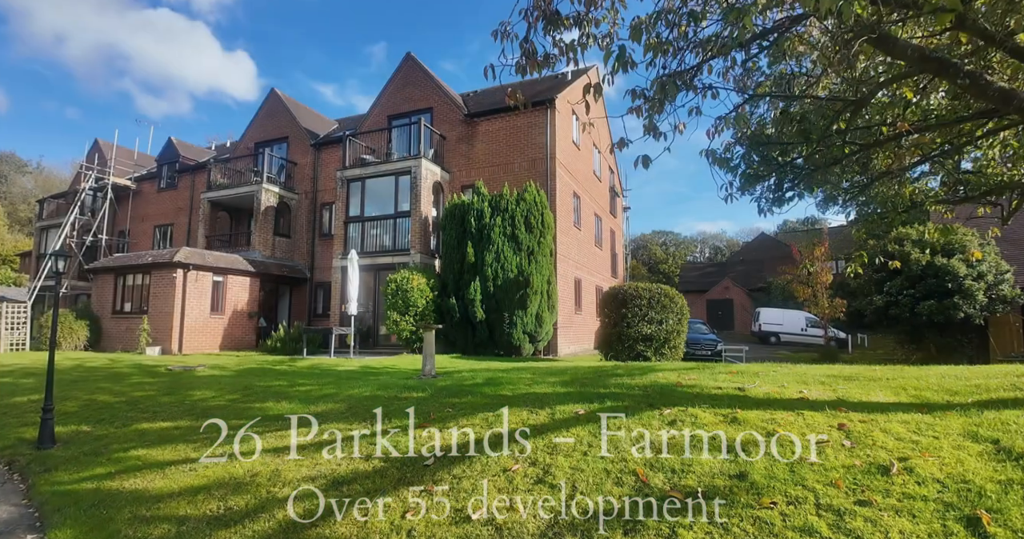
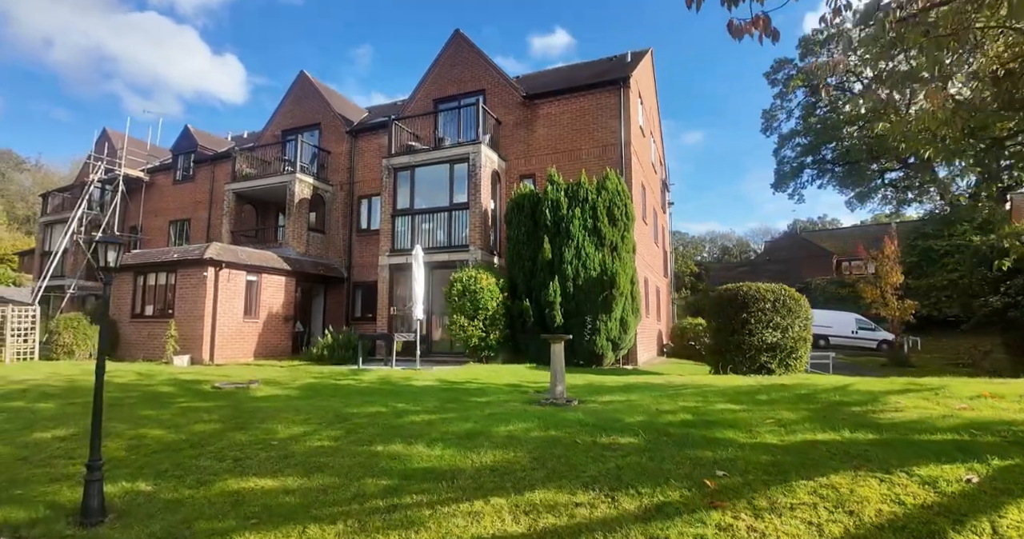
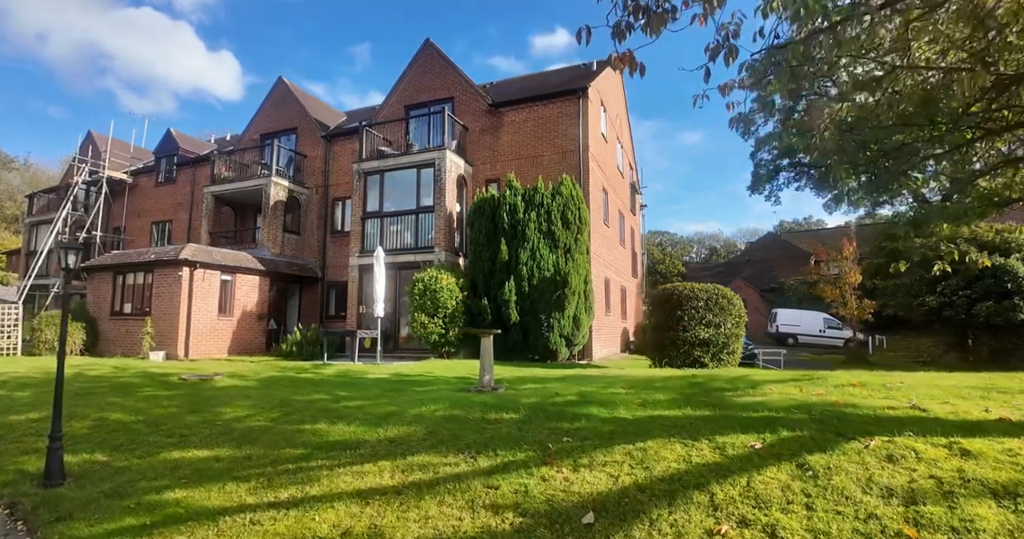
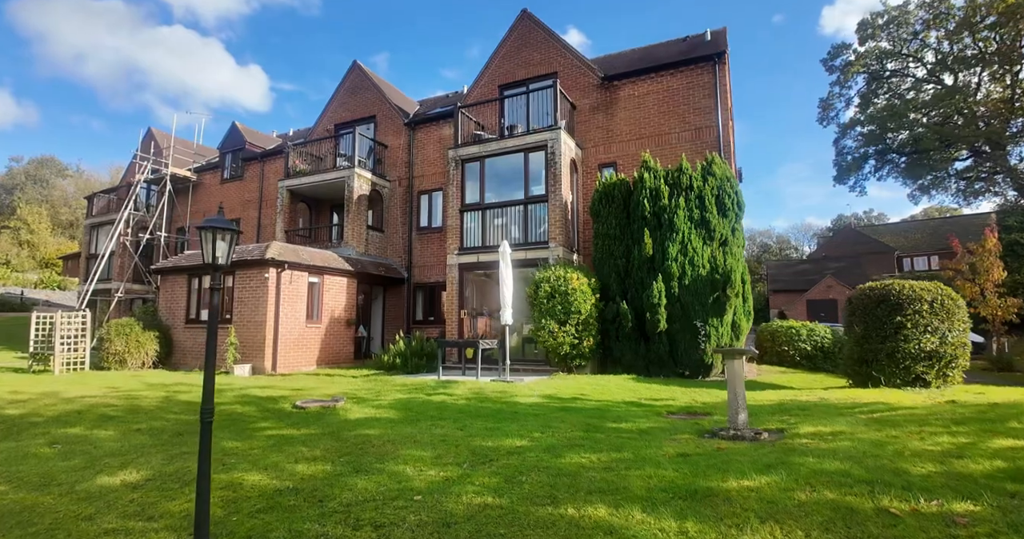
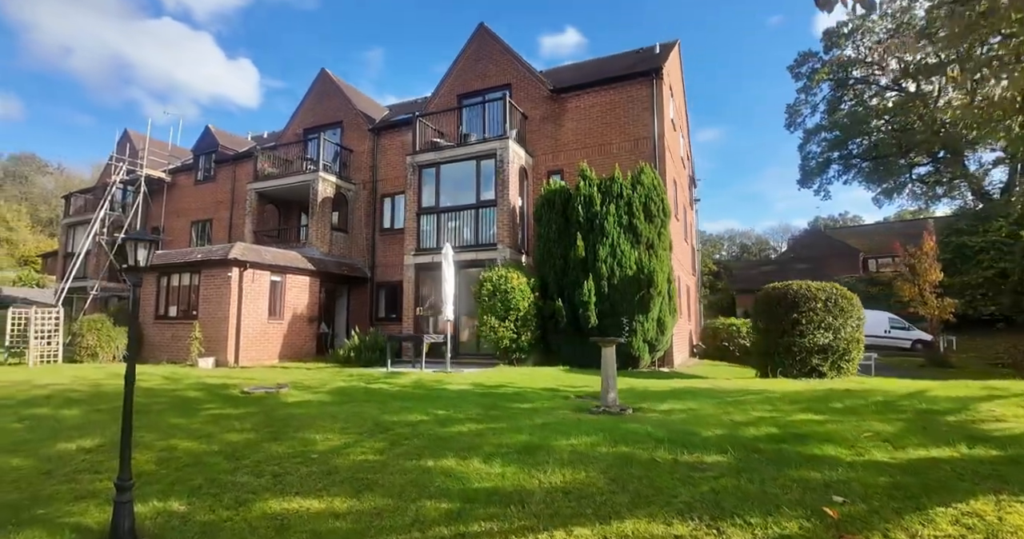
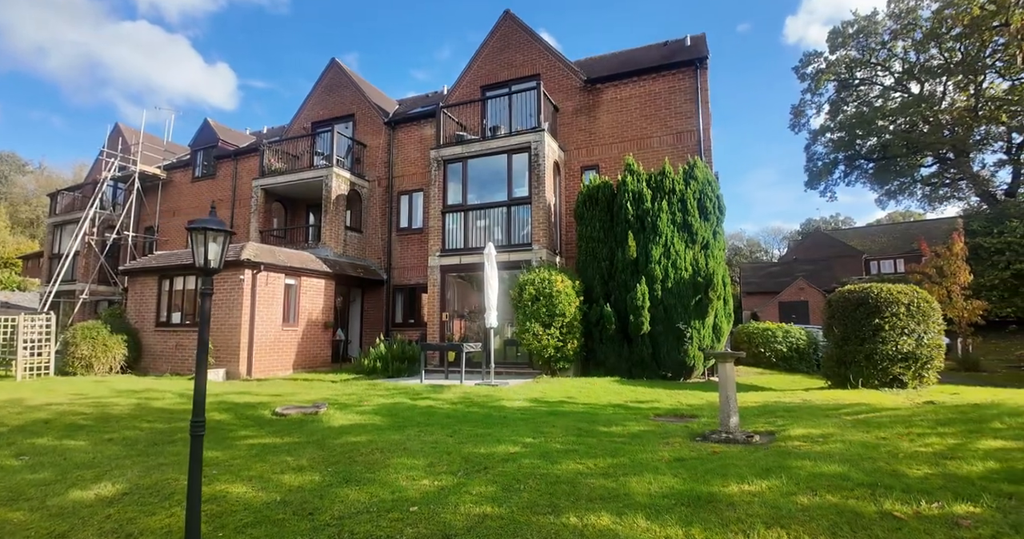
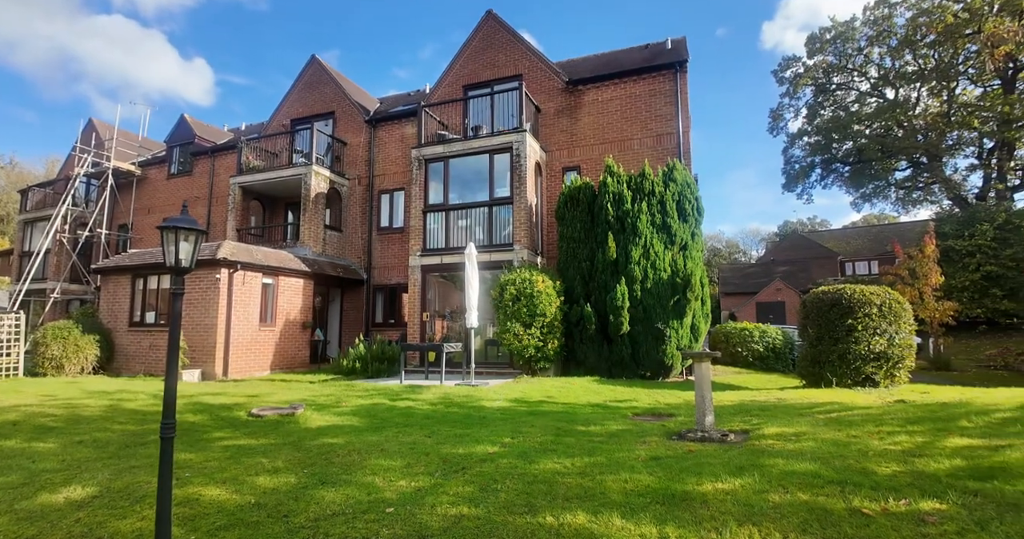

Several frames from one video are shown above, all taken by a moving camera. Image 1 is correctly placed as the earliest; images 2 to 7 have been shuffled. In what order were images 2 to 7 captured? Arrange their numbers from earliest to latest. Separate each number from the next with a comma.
3, 2, 5, 4, 6, 7
